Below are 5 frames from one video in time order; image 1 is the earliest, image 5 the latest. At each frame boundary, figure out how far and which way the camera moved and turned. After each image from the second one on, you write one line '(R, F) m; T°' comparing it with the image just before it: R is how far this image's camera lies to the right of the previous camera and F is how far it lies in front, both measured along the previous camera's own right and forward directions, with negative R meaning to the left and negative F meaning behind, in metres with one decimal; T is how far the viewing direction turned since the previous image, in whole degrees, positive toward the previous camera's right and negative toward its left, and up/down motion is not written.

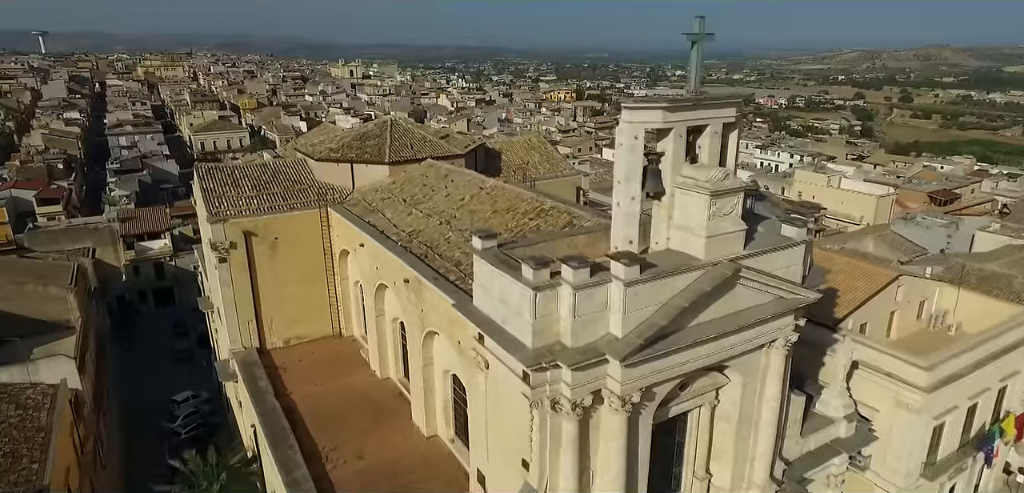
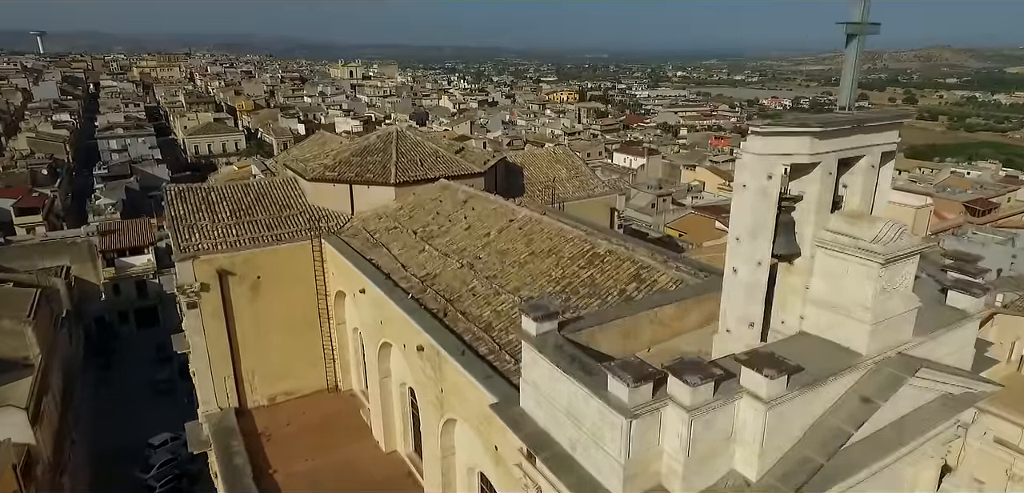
(-0.6, +2.4) m; 0°
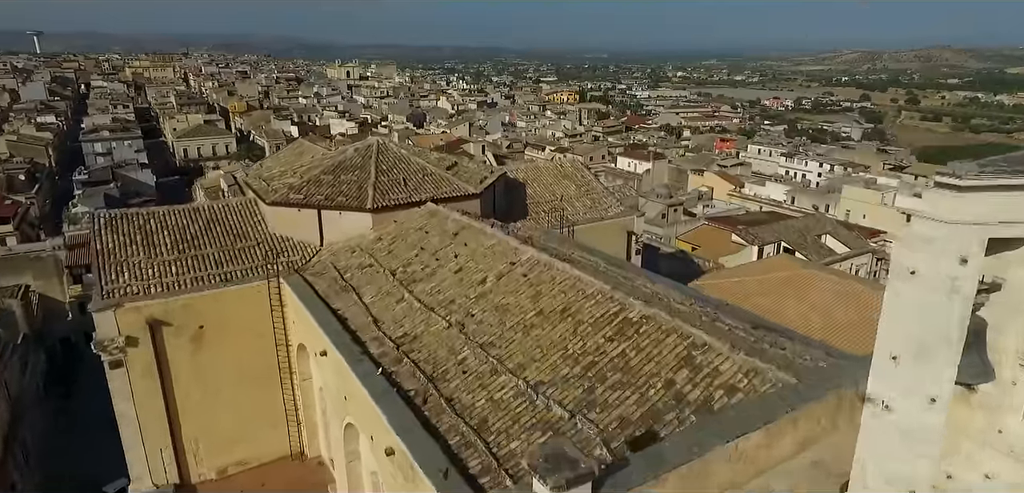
(0.0, +2.1) m; 0°
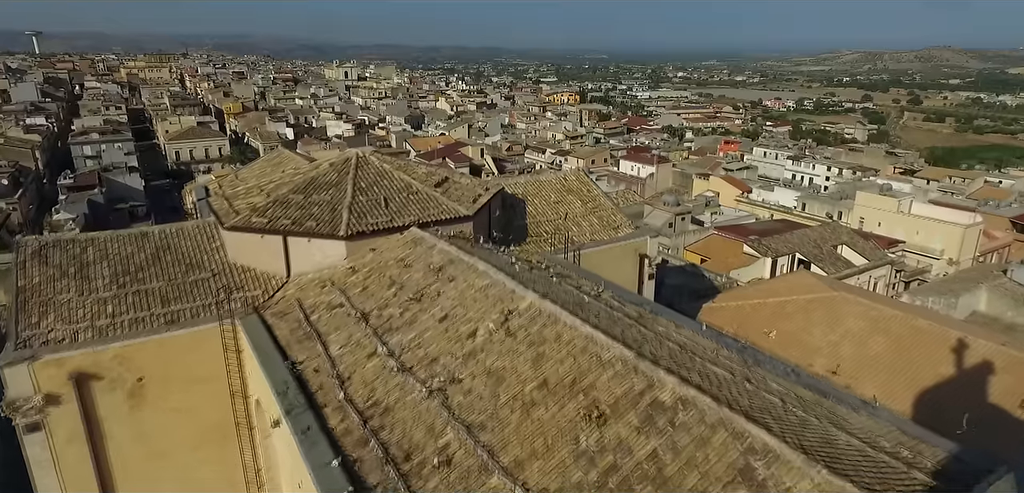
(0.0, +1.4) m; 0°
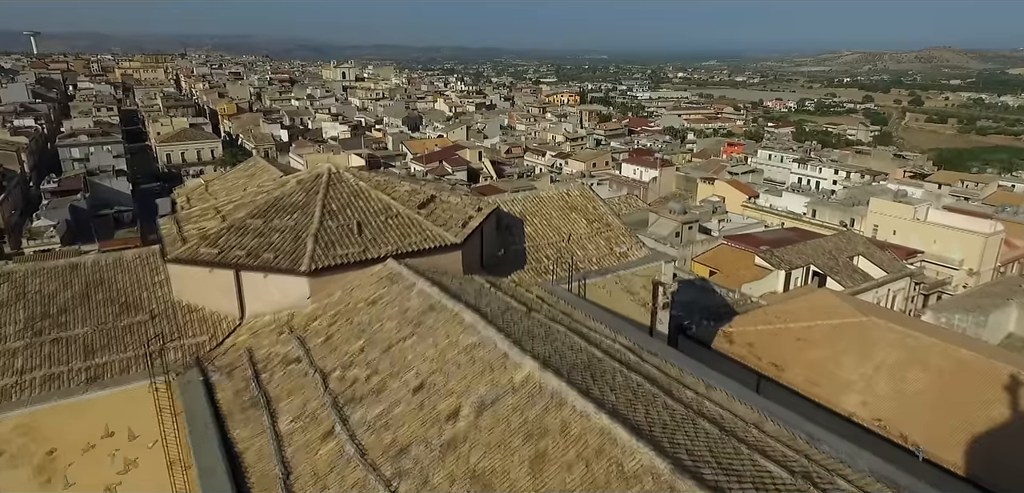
(+0.1, +1.4) m; 0°
